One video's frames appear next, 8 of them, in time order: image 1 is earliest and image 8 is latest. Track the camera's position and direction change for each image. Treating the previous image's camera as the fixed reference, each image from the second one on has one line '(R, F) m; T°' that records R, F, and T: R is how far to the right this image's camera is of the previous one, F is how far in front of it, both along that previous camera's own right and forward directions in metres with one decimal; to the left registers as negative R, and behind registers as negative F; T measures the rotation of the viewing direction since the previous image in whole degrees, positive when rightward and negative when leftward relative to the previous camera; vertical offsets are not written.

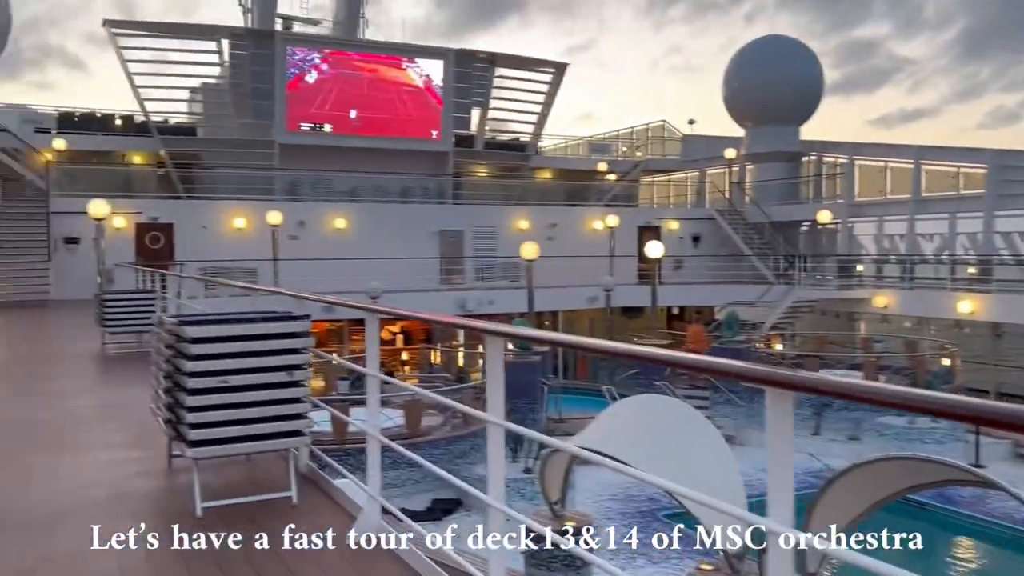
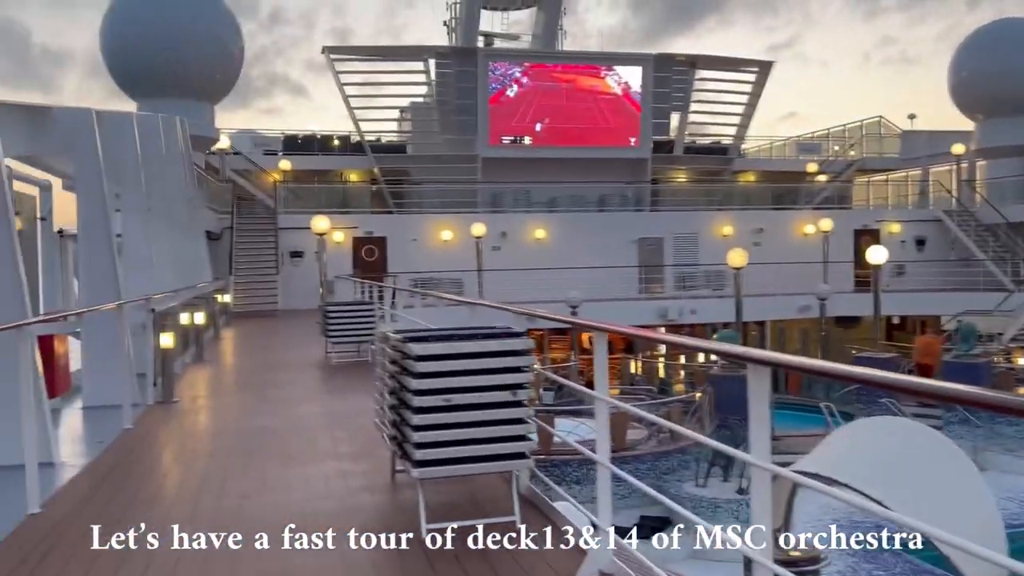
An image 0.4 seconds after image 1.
(-0.1, +0.2) m; -13°
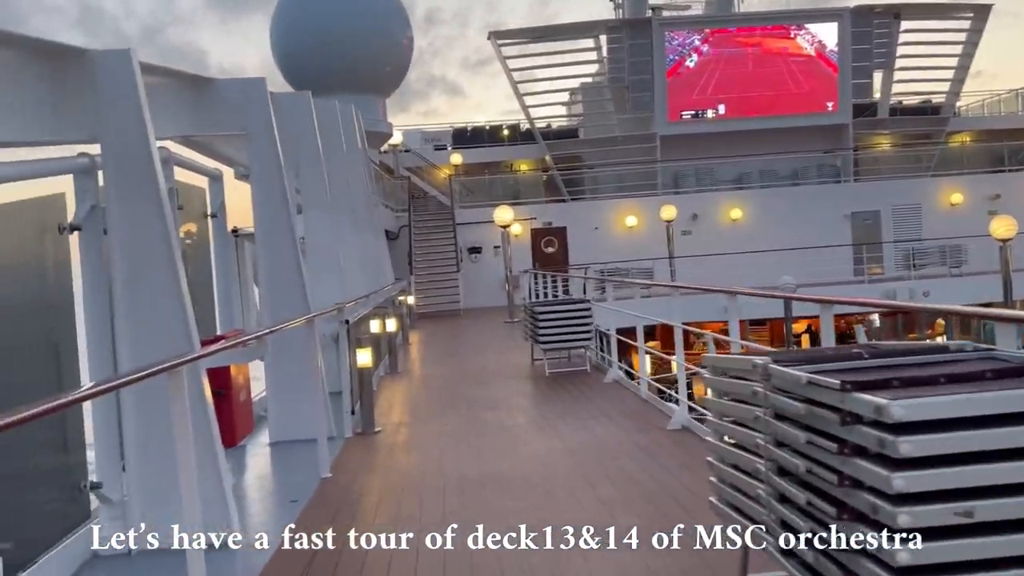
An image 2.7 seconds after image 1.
(-0.7, +1.5) m; -10°
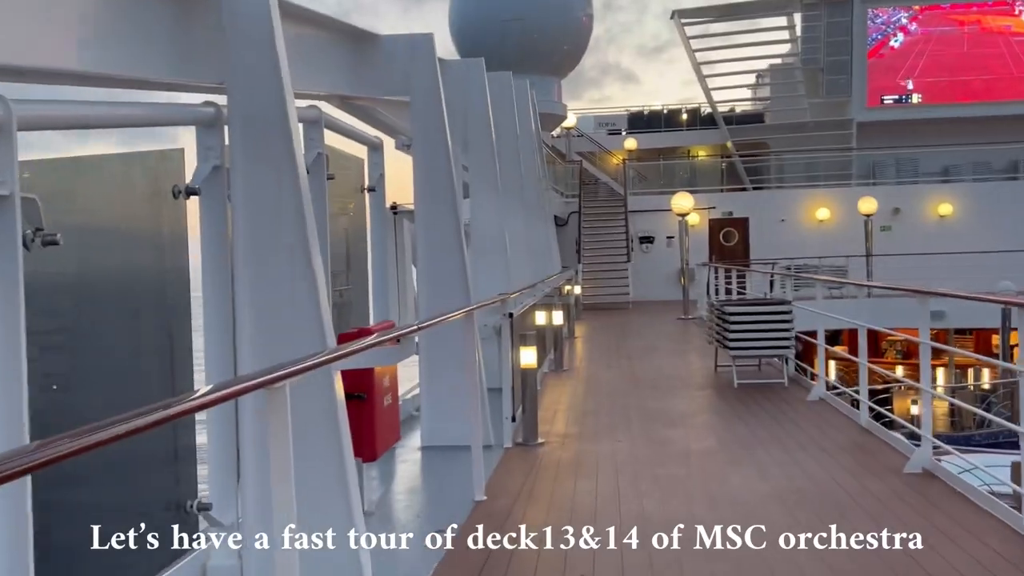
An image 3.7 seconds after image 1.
(-0.1, +0.8) m; -11°
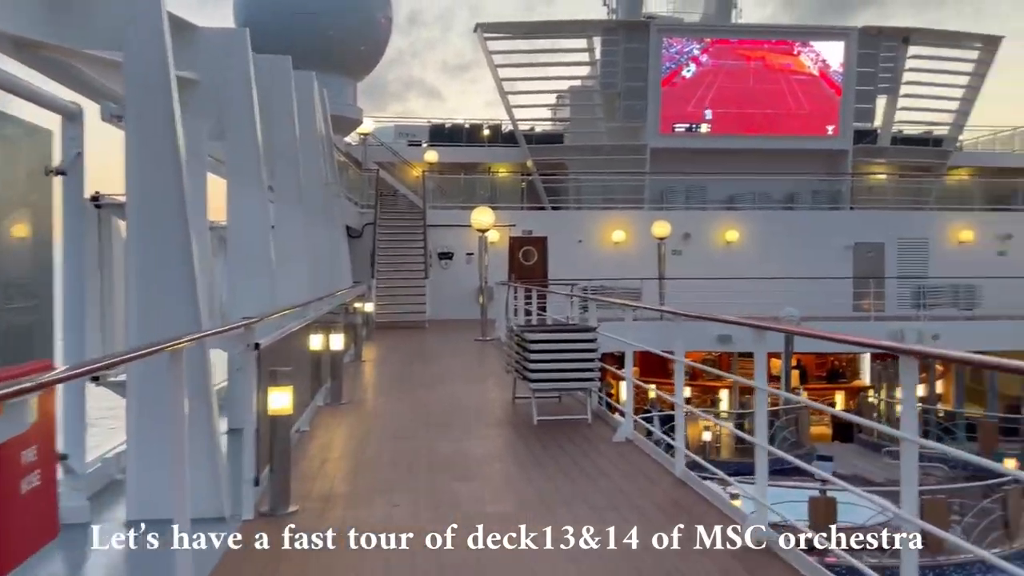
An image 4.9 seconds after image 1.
(+0.2, +0.9) m; +13°
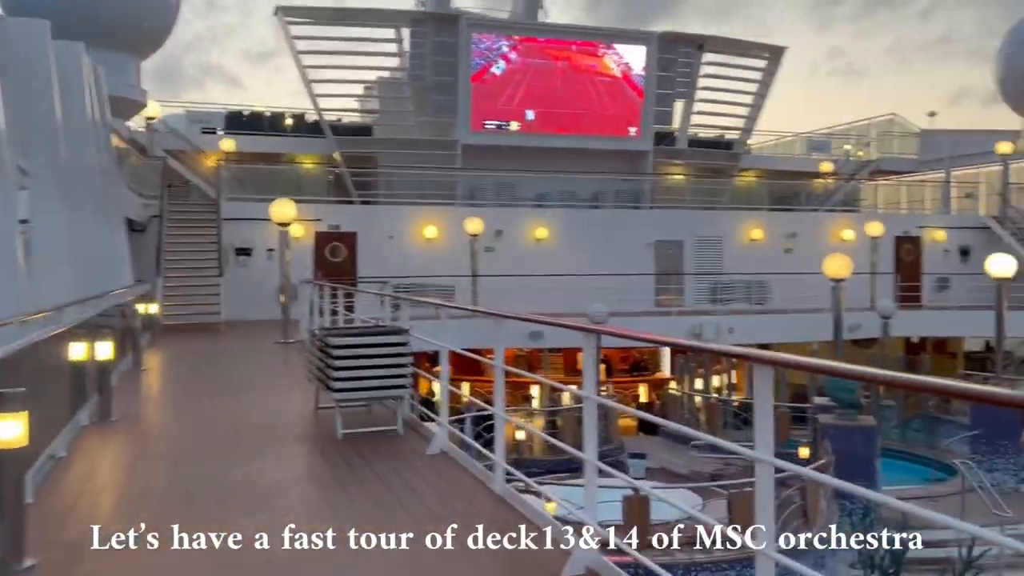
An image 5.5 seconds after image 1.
(0.0, +0.5) m; +12°
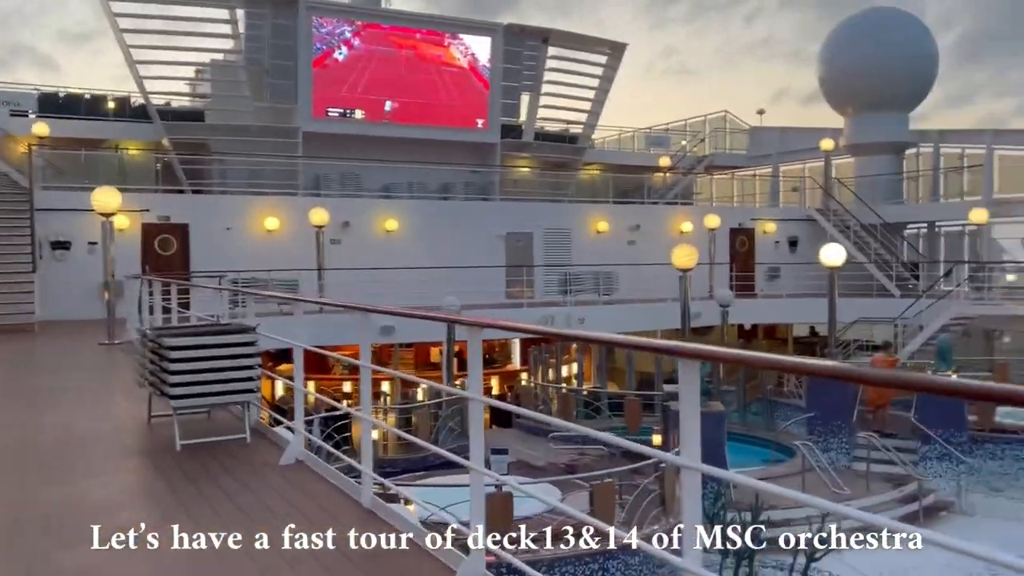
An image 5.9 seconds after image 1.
(-0.1, +0.3) m; +10°
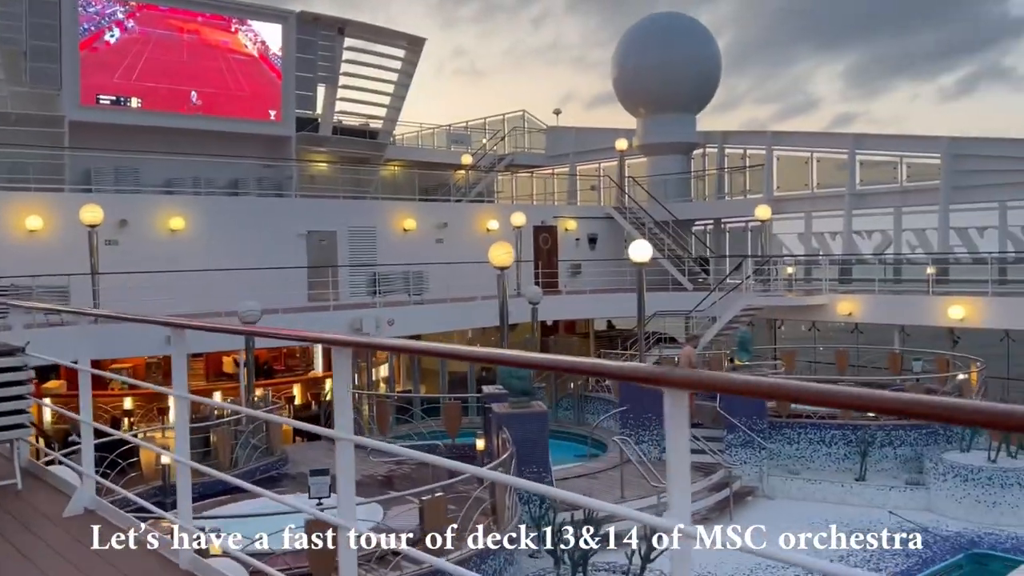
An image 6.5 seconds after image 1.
(-0.2, +0.5) m; +13°
